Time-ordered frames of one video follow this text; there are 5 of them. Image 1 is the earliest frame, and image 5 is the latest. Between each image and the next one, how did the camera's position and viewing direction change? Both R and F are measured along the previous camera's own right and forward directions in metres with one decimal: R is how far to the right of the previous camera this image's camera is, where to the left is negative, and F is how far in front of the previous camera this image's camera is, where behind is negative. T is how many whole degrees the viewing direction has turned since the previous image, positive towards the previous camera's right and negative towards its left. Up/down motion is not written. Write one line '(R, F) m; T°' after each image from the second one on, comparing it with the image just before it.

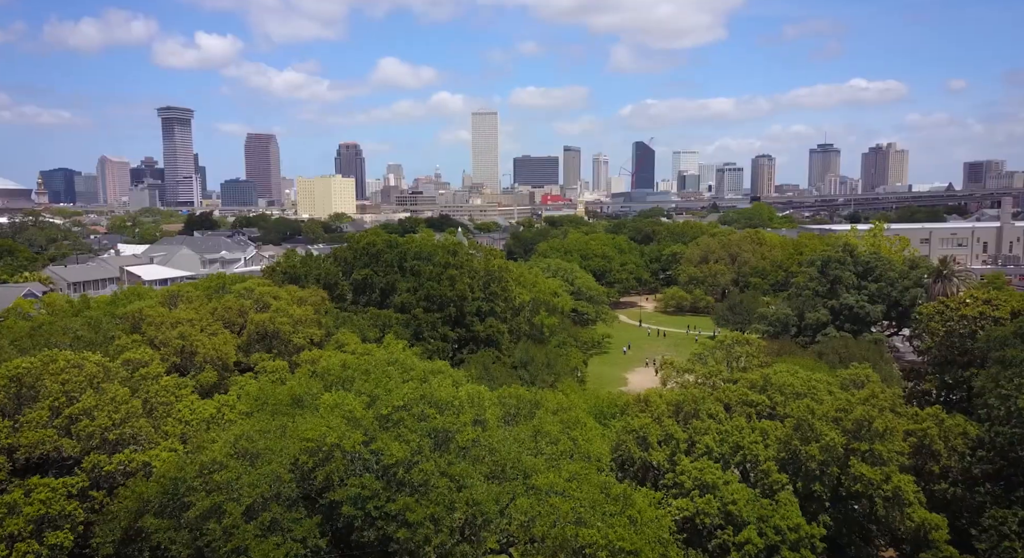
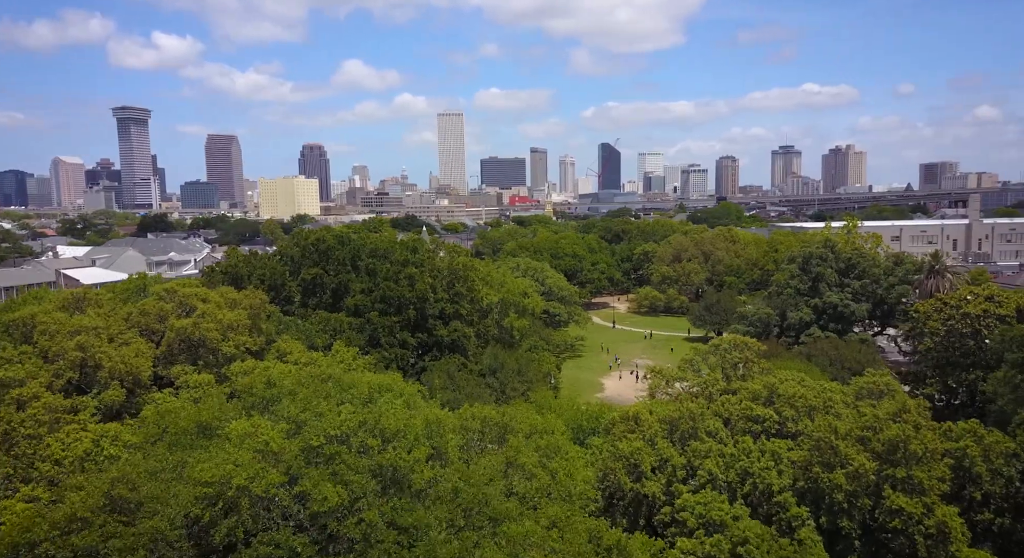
(+0.1, +3.2) m; +2°
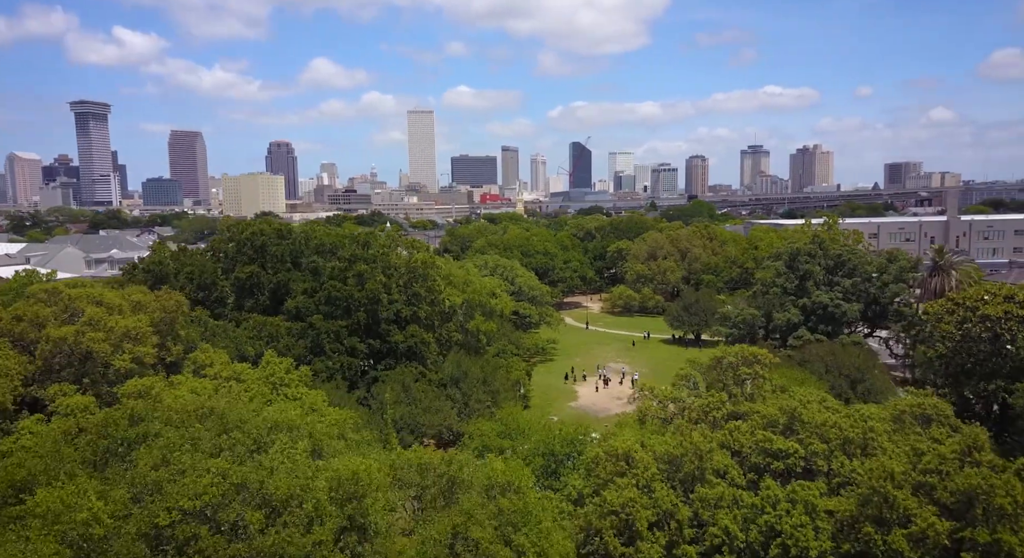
(+0.3, +3.8) m; +2°
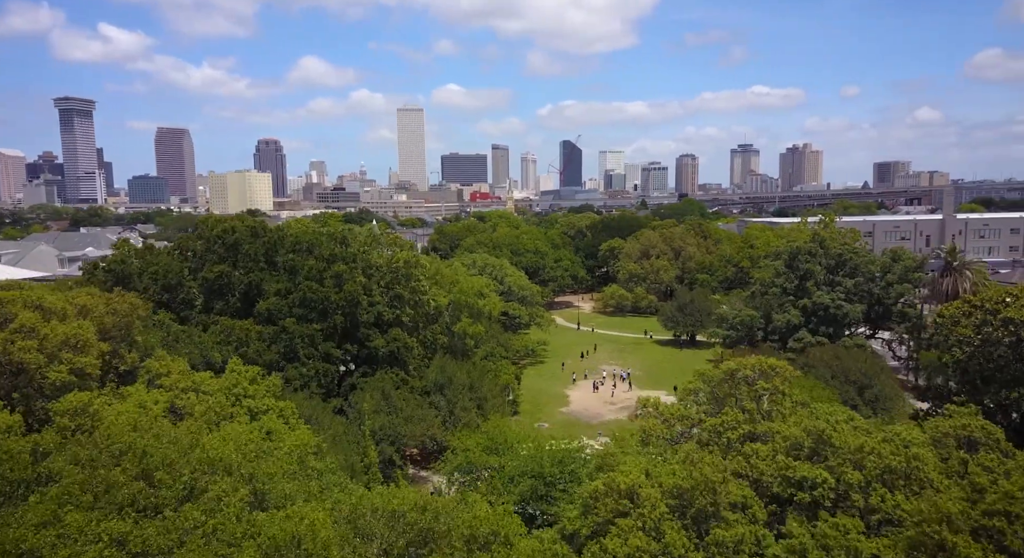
(+0.1, +1.9) m; +1°
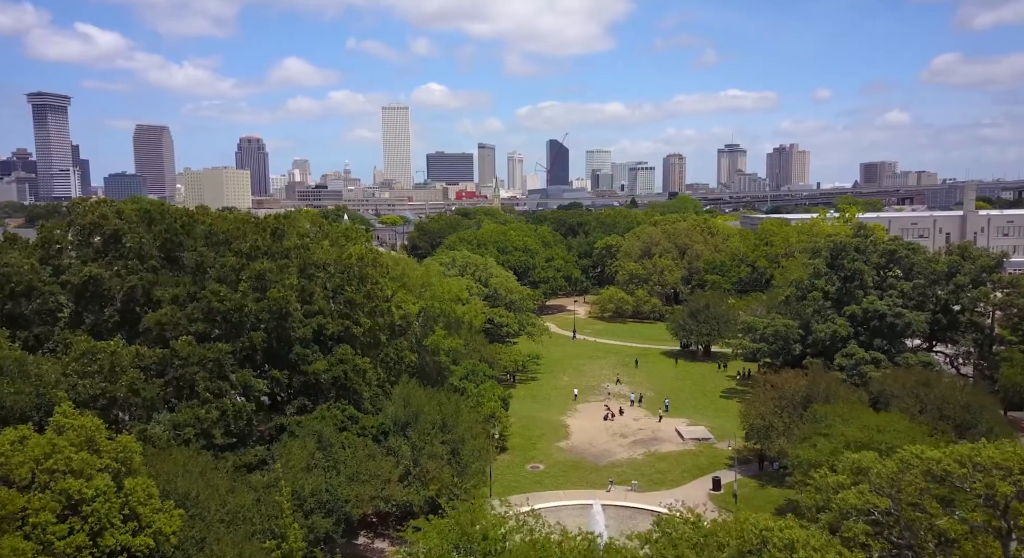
(0.0, +7.7) m; +1°
